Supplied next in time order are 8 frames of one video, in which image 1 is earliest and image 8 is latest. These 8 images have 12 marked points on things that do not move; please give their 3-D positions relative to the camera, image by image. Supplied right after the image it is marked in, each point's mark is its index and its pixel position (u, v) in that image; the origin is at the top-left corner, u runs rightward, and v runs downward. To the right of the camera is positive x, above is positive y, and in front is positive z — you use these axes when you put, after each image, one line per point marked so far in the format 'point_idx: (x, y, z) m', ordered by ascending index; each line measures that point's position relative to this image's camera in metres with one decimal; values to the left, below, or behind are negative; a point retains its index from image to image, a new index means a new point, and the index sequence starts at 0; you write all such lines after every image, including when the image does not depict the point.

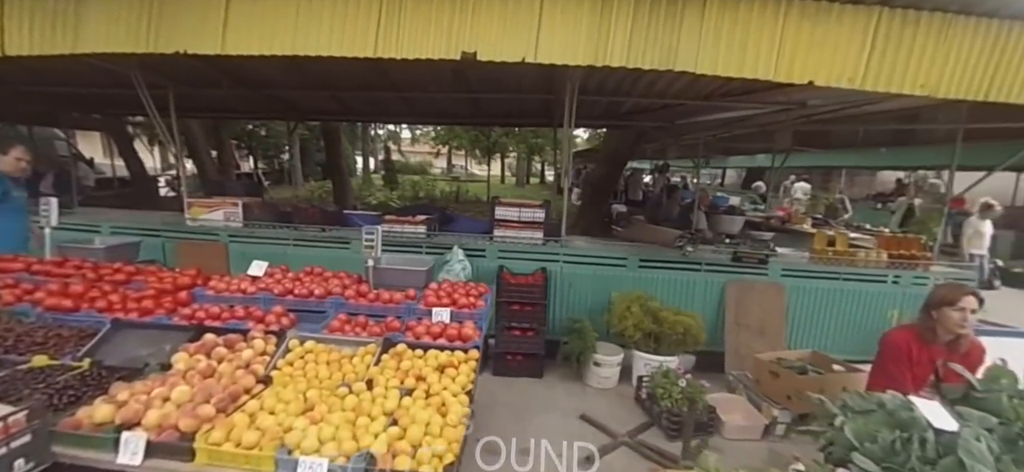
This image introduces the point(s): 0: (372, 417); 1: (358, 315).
0: (-0.6, -0.7, +1.8) m
1: (-0.9, -0.5, +2.6) m
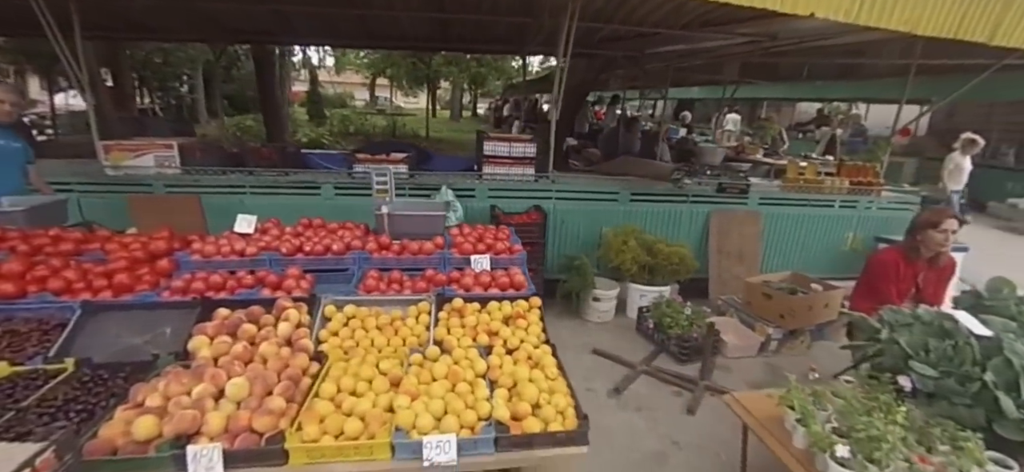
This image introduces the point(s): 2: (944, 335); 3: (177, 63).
0: (-0.1, -0.6, +1.6) m
1: (-0.6, -0.2, +2.3) m
2: (+1.9, -0.4, +1.9) m
3: (-7.7, +4.0, +10.1) m
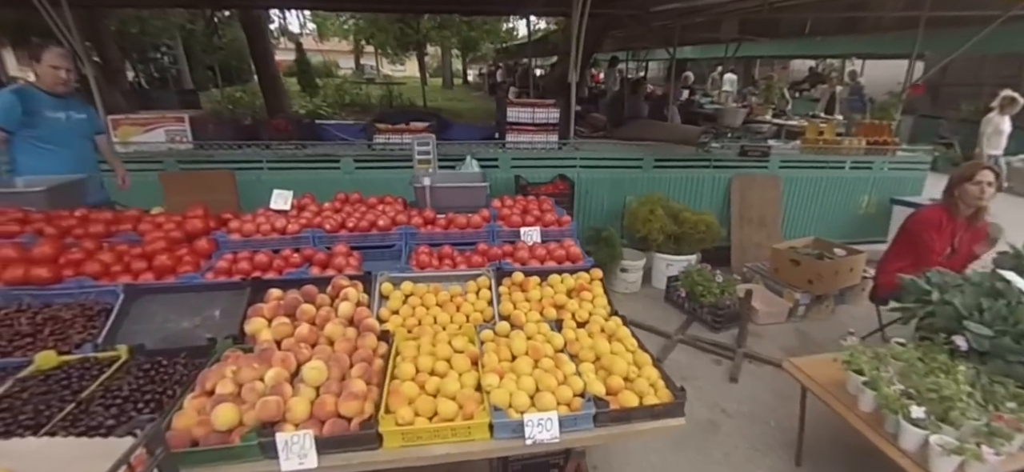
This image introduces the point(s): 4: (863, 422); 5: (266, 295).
0: (+0.2, -0.4, +1.6) m
1: (-0.3, 0.0, +2.2) m
2: (+2.2, -0.3, +2.0) m
3: (-7.7, +4.4, +9.5) m
4: (+1.4, -0.7, +1.8) m
5: (-1.0, -0.2, +1.8) m
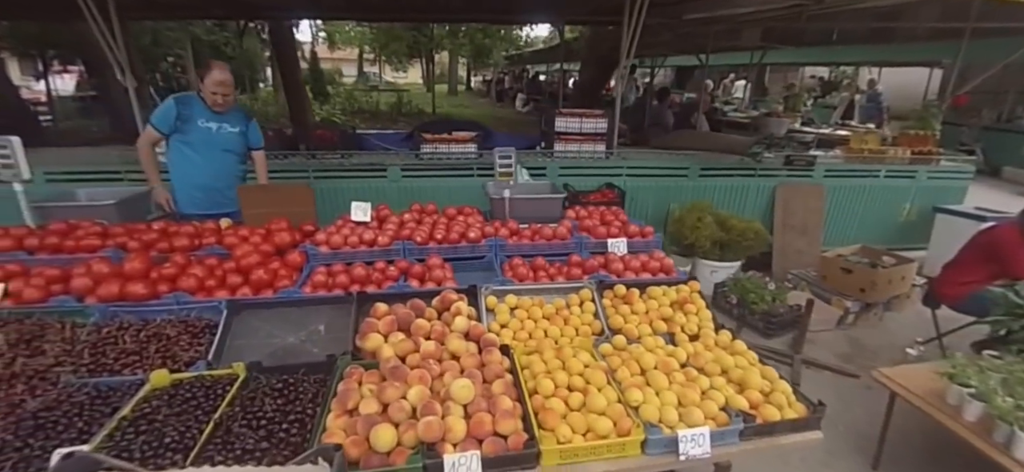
0: (+0.6, -0.5, +1.6) m
1: (+0.1, -0.1, +2.2) m
2: (+2.6, -0.3, +2.0) m
3: (-7.5, +4.3, +9.4) m
4: (+1.9, -0.8, +1.8) m
5: (-0.6, -0.3, +1.8) m
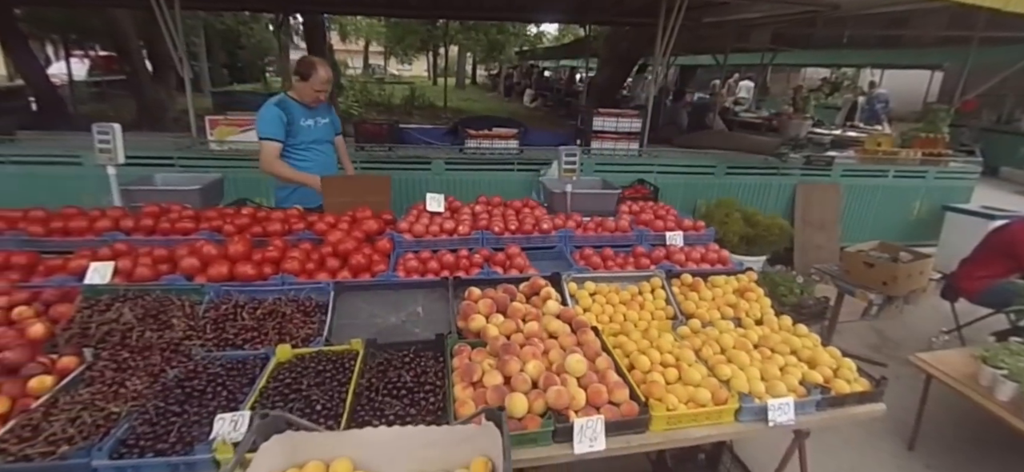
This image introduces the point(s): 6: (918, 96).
0: (+1.0, -0.5, +1.8) m
1: (+0.5, -0.1, +2.4) m
2: (+3.0, -0.3, +2.2) m
3: (-7.2, +4.5, +9.3) m
4: (+2.2, -0.8, +2.0) m
5: (-0.2, -0.3, +2.0) m
6: (+10.8, +3.7, +11.7) m
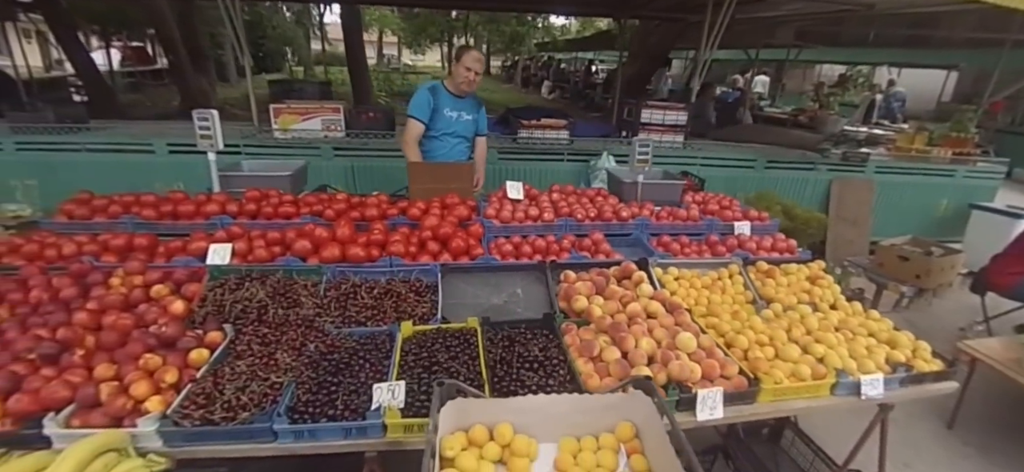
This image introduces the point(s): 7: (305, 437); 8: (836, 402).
0: (+1.4, -0.4, +1.9) m
1: (+0.9, 0.0, +2.5) m
2: (+3.4, -0.3, +2.4) m
3: (-6.7, +4.8, +9.3) m
4: (+2.7, -0.8, +2.2) m
5: (+0.3, -0.2, +2.1) m
6: (+11.3, +3.8, +11.8) m
7: (-0.7, -0.6, +1.4) m
8: (+1.2, -0.6, +1.7) m
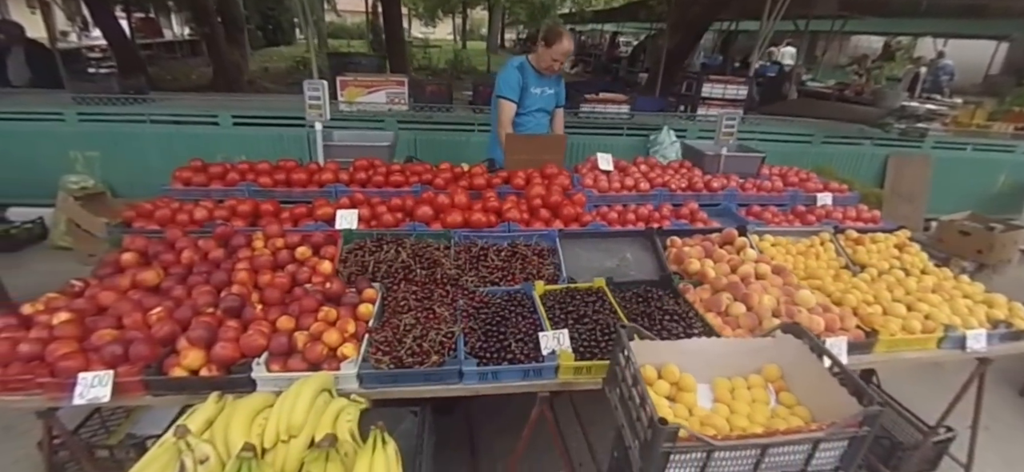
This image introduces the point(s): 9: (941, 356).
0: (+2.0, -0.3, +2.1) m
1: (+1.5, +0.2, +2.6) m
2: (+4.0, -0.1, +2.5) m
3: (-6.2, +5.3, +9.2) m
4: (+3.2, -0.6, +2.3) m
5: (+0.8, 0.0, +2.2) m
6: (+11.9, +4.4, +11.7) m
7: (-0.1, -0.5, +1.5) m
8: (+1.8, -0.5, +1.8) m
9: (+1.8, -0.5, +1.8) m
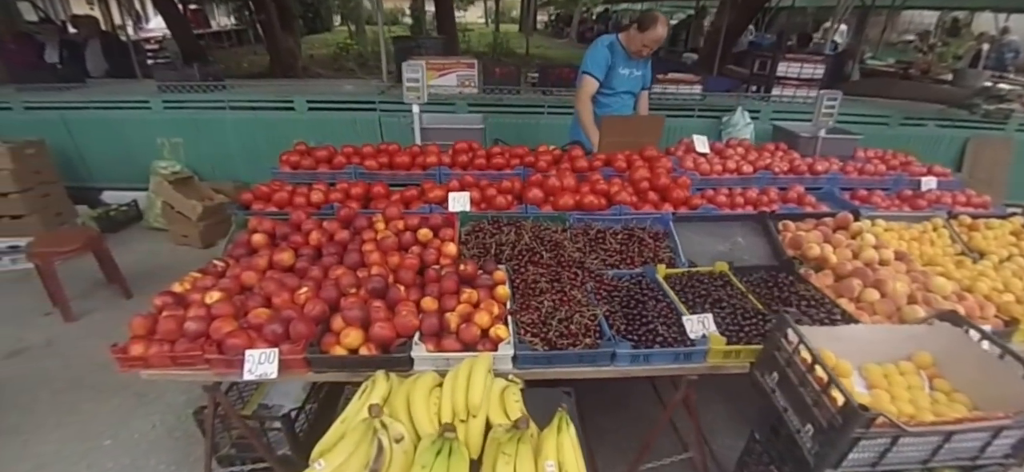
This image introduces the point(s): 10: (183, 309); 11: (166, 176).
0: (+2.6, -0.2, +2.0) m
1: (+2.1, +0.3, +2.5) m
2: (+4.6, 0.0, +2.4) m
3: (-5.3, +5.7, +9.2) m
4: (+3.8, -0.5, +2.2) m
5: (+1.4, +0.1, +2.2) m
6: (+12.8, +4.8, +11.1) m
7: (+0.4, -0.4, +1.5) m
8: (+2.3, -0.4, +1.8) m
9: (+2.3, -0.4, +1.8) m
10: (-1.2, -0.3, +1.7) m
11: (-3.4, +0.6, +4.2) m
